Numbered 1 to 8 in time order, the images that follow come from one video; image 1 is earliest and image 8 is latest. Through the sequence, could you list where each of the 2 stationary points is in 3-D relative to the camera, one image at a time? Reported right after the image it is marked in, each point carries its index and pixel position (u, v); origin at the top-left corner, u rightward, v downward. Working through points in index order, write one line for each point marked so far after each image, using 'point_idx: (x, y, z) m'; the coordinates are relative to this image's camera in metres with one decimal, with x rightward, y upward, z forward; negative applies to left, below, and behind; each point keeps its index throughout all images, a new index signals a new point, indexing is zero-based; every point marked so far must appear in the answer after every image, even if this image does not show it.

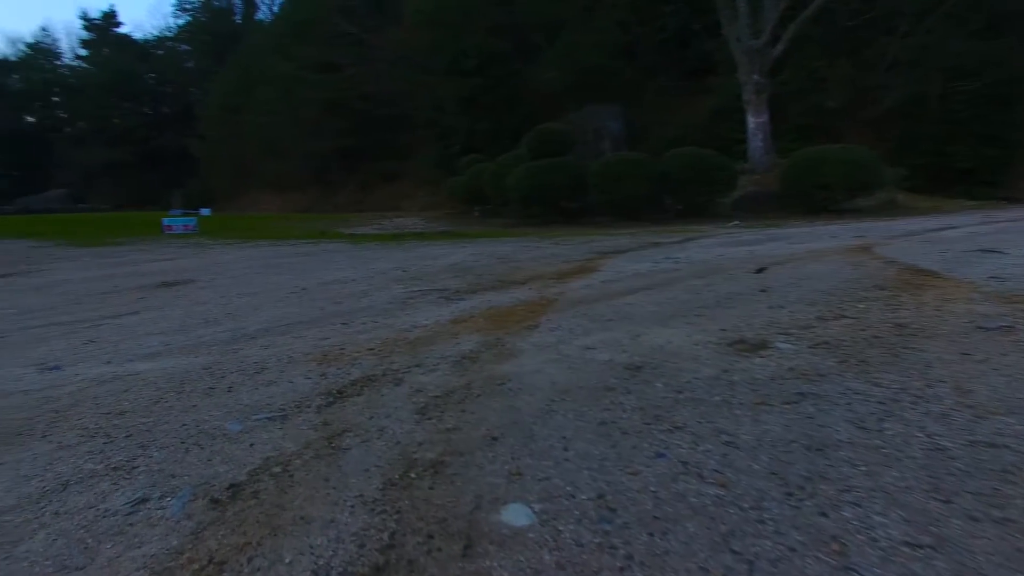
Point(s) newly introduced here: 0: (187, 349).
0: (-3.0, -0.6, +6.1) m
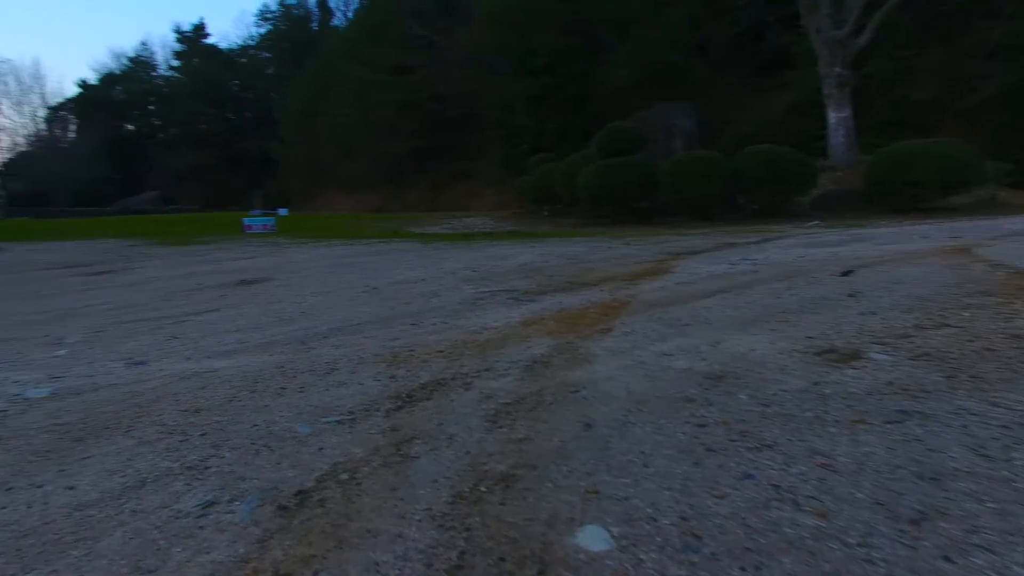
0: (-2.3, -0.6, +6.2) m
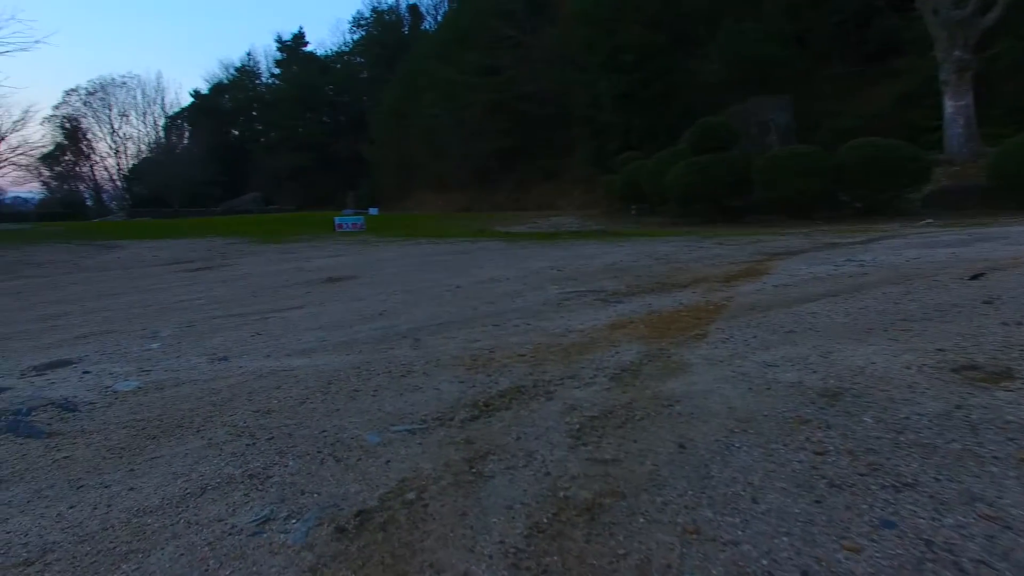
0: (-1.6, -0.5, +6.1) m
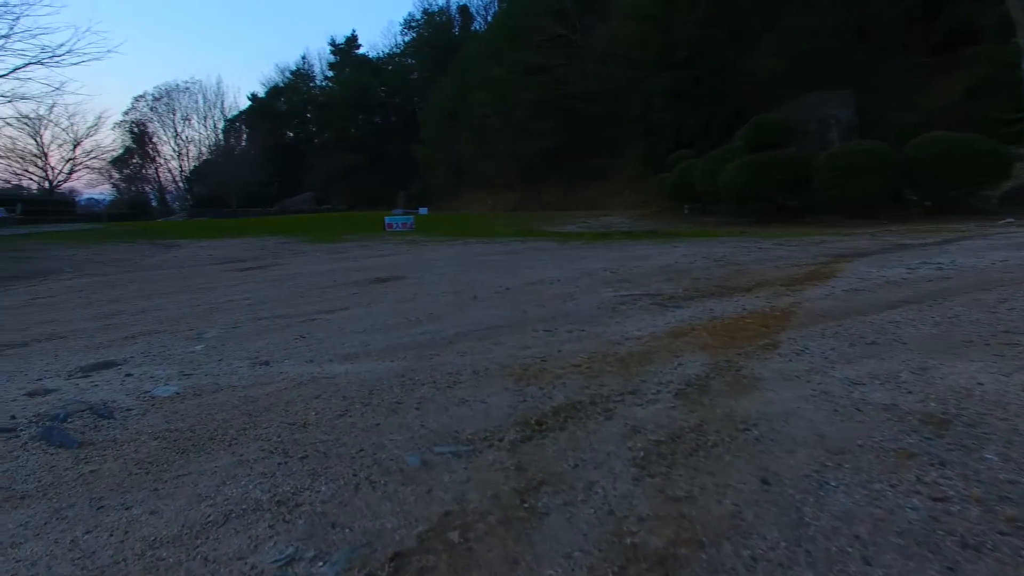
0: (-1.1, -0.6, +5.9) m
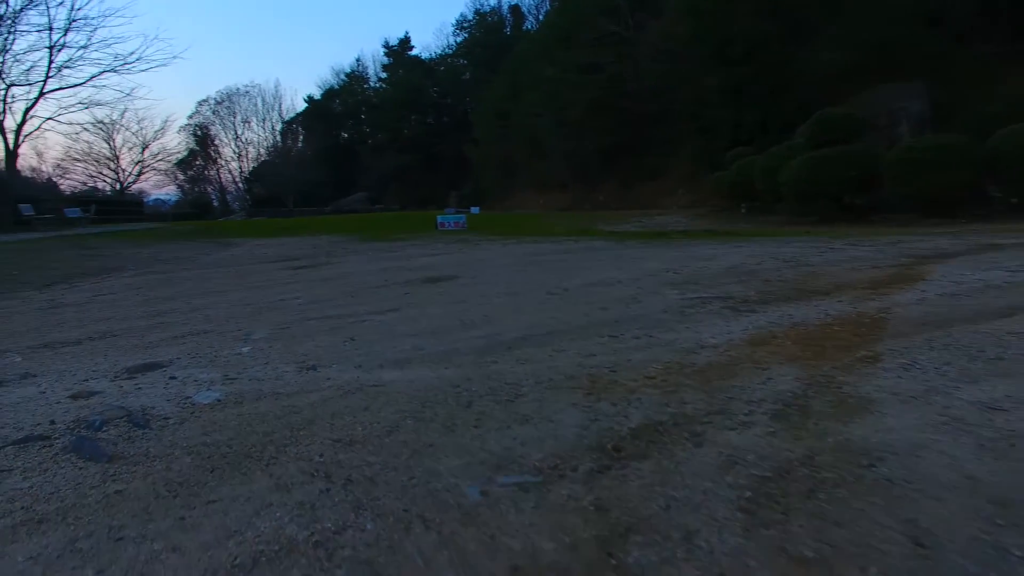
0: (-0.6, -0.6, +5.5) m
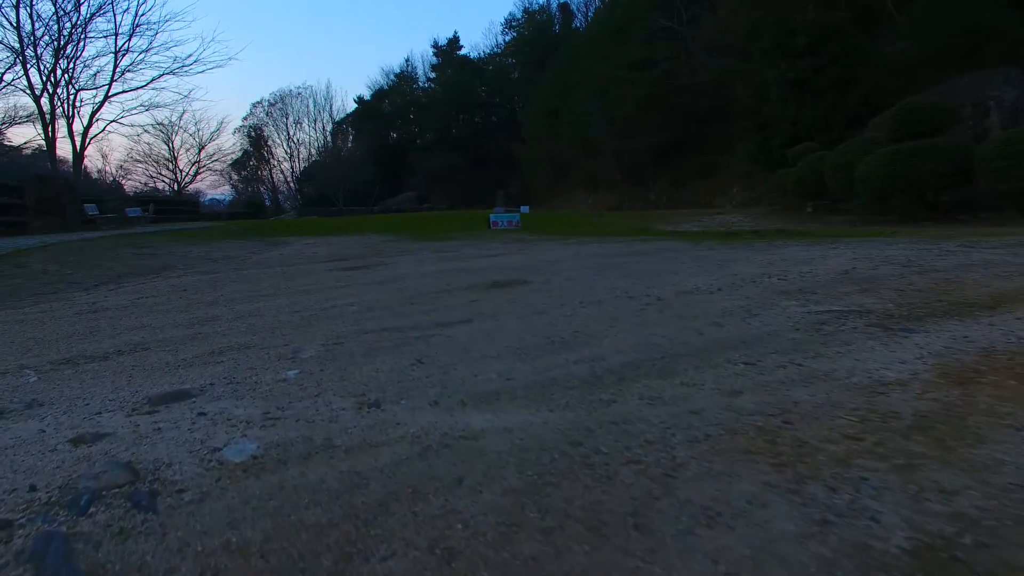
0: (+0.1, -0.7, +4.2) m
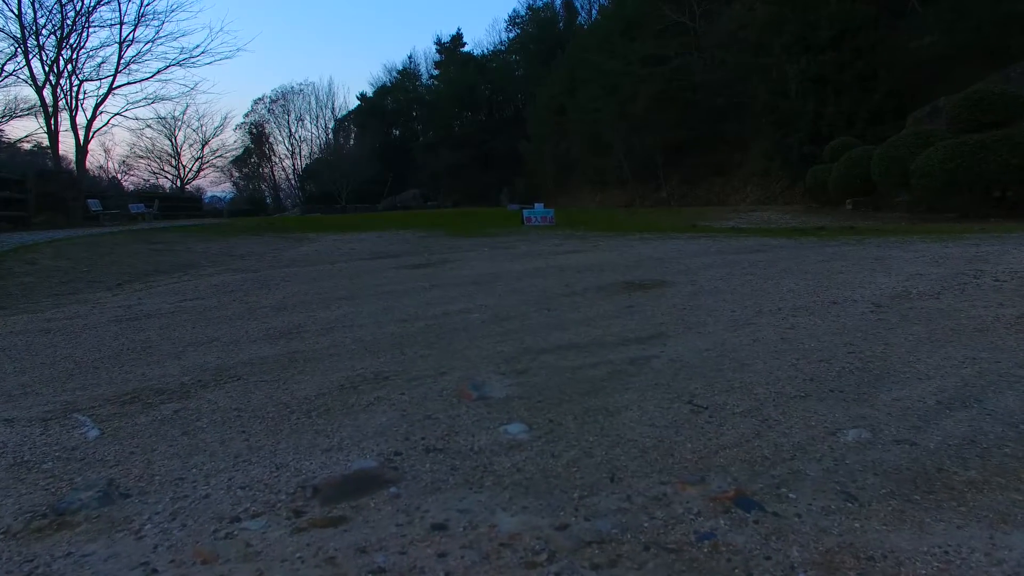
0: (+1.8, -0.7, +2.3) m
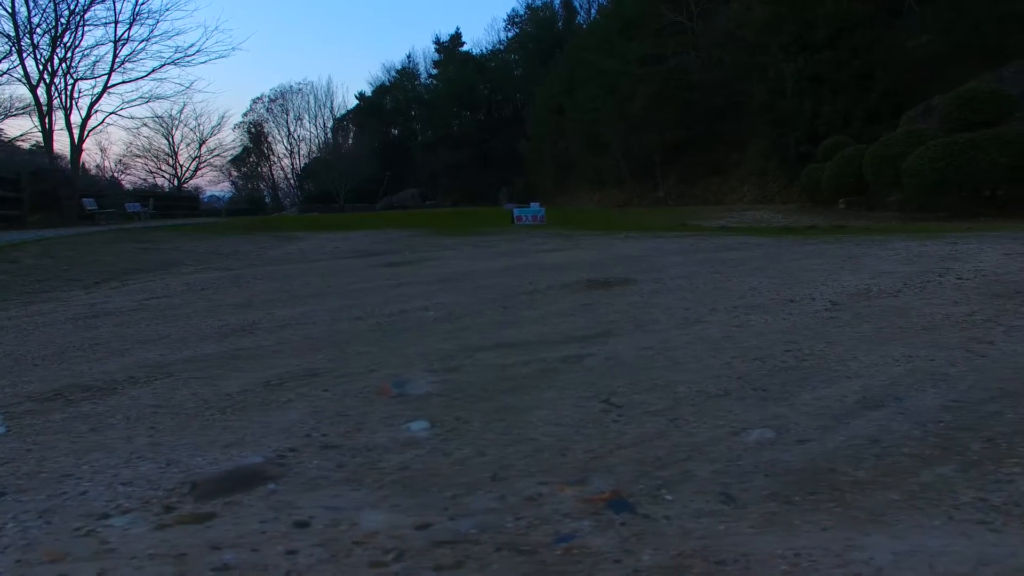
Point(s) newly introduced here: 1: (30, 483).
0: (+1.4, -0.7, +2.2) m
1: (-2.0, -0.8, +2.7) m
